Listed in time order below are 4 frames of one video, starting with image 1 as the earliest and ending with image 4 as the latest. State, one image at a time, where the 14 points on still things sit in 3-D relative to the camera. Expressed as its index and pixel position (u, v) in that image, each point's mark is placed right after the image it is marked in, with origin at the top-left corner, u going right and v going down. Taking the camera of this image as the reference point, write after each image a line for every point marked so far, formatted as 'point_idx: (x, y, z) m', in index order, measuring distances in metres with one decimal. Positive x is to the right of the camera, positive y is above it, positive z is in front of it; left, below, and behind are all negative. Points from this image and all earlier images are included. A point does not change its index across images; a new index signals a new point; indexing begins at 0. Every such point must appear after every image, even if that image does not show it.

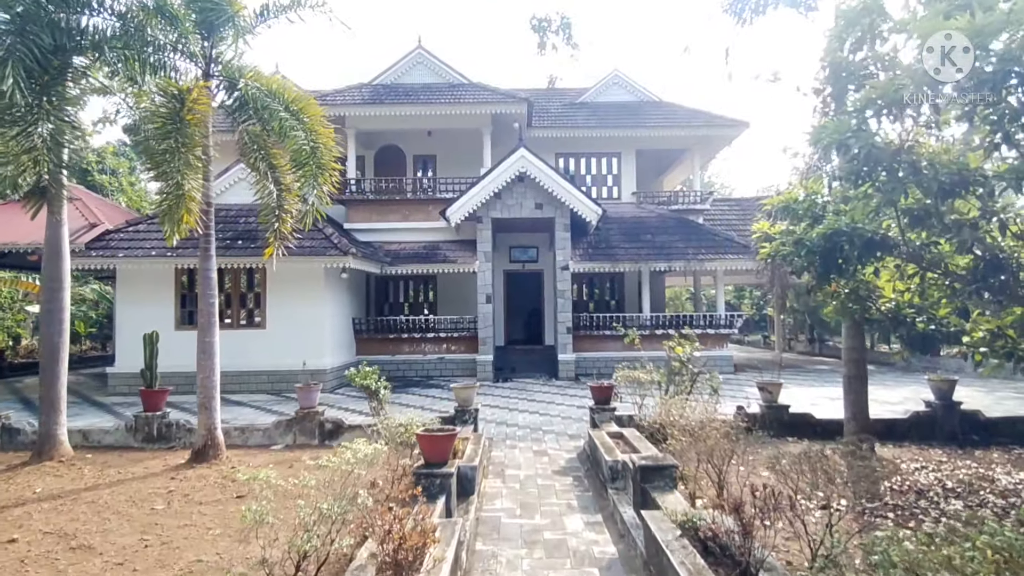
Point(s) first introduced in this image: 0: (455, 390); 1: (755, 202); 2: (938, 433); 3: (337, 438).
0: (-0.7, -1.2, +7.1) m
1: (+7.5, +2.6, +18.0) m
2: (+5.2, -1.8, +7.1) m
3: (-2.1, -1.8, +7.0) m
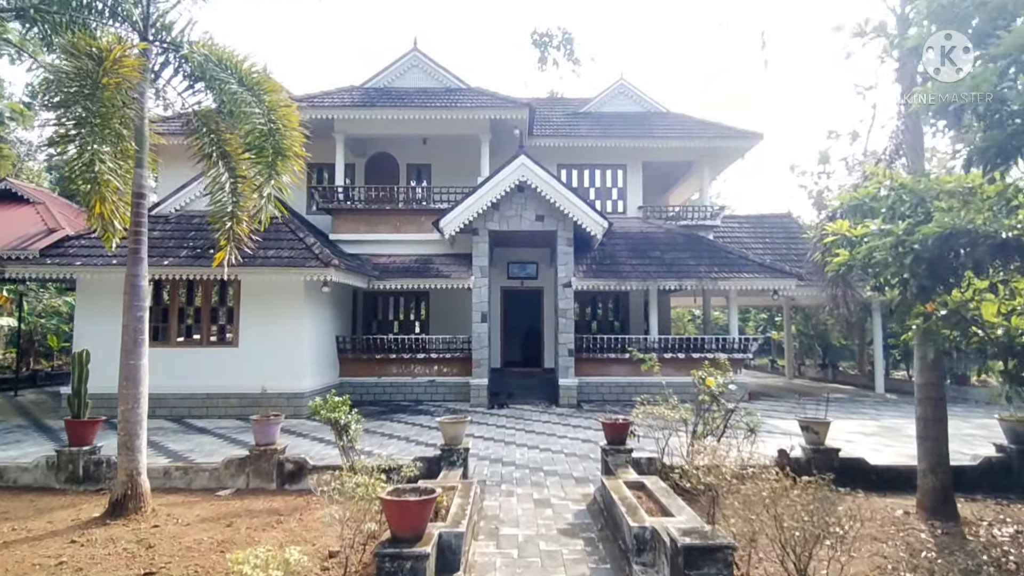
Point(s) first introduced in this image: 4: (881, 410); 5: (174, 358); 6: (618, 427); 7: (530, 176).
0: (-0.7, -1.4, +6.0) m
1: (+7.5, +2.0, +17.1) m
2: (+5.2, -2.0, +5.9) m
3: (-2.1, -1.9, +5.8) m
4: (+8.1, -2.7, +12.7) m
5: (-6.6, -1.4, +11.3) m
6: (+1.1, -1.4, +5.8) m
7: (+0.4, +2.4, +12.6) m
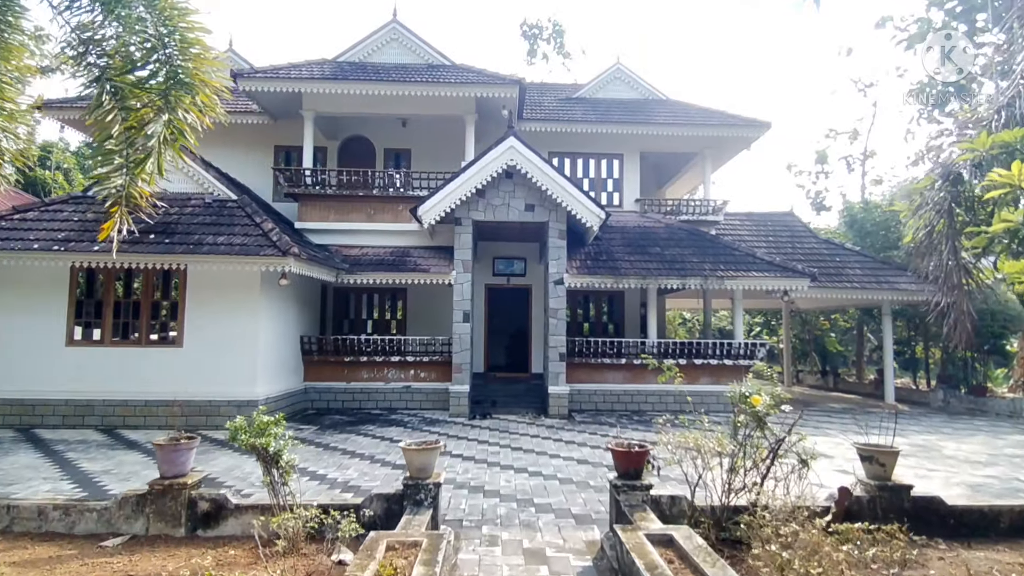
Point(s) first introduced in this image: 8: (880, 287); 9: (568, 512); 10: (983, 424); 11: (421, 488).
0: (-0.8, -1.3, +4.6) m
1: (+7.1, +2.0, +15.9) m
2: (+5.0, -2.0, +4.8) m
3: (-2.3, -1.8, +4.4) m
4: (+7.8, -2.7, +11.6) m
5: (-6.8, -1.2, +9.8) m
6: (+1.0, -1.3, +4.6) m
7: (+0.2, +2.5, +11.3) m
8: (+8.6, 0.0, +13.6) m
9: (+0.5, -2.1, +5.4) m
10: (+9.5, -2.7, +11.7) m
11: (-0.7, -1.6, +4.6) m
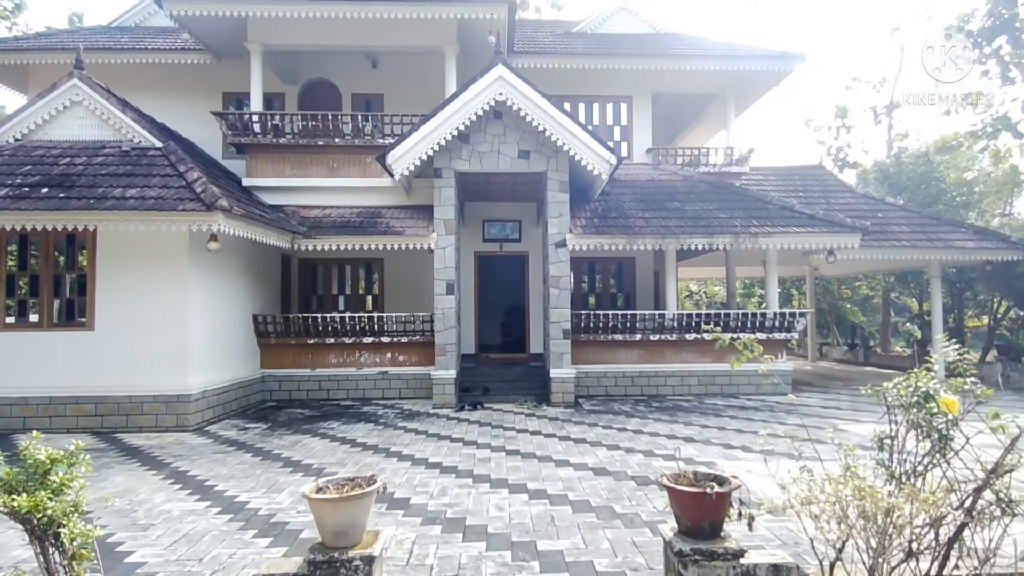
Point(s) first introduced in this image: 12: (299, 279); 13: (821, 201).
0: (-0.9, -1.0, +2.7) m
1: (+6.9, +2.9, +13.9) m
2: (+5.0, -1.5, +2.9) m
3: (-2.3, -1.5, +2.5) m
4: (+7.7, -2.0, +9.7) m
5: (-6.9, -0.8, +7.8) m
6: (+0.9, -1.0, +2.6) m
7: (0.0, +3.1, +9.2) m
8: (+8.5, +0.9, +11.6) m
9: (+0.5, -1.7, +3.5) m
10: (+9.5, -1.9, +9.9) m
11: (-0.8, -1.3, +2.7) m
12: (-4.3, +0.2, +11.7) m
13: (+6.8, +1.9, +12.7) m
